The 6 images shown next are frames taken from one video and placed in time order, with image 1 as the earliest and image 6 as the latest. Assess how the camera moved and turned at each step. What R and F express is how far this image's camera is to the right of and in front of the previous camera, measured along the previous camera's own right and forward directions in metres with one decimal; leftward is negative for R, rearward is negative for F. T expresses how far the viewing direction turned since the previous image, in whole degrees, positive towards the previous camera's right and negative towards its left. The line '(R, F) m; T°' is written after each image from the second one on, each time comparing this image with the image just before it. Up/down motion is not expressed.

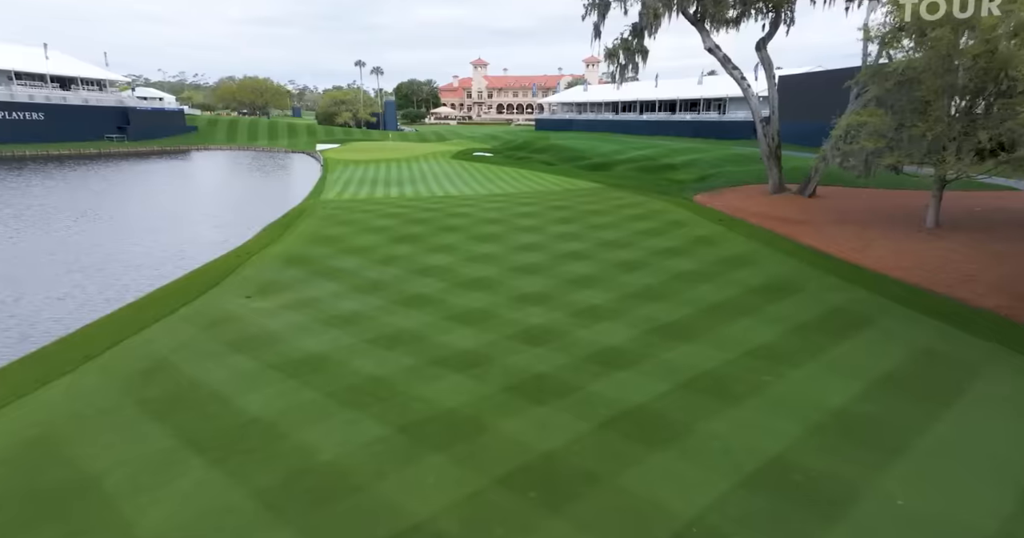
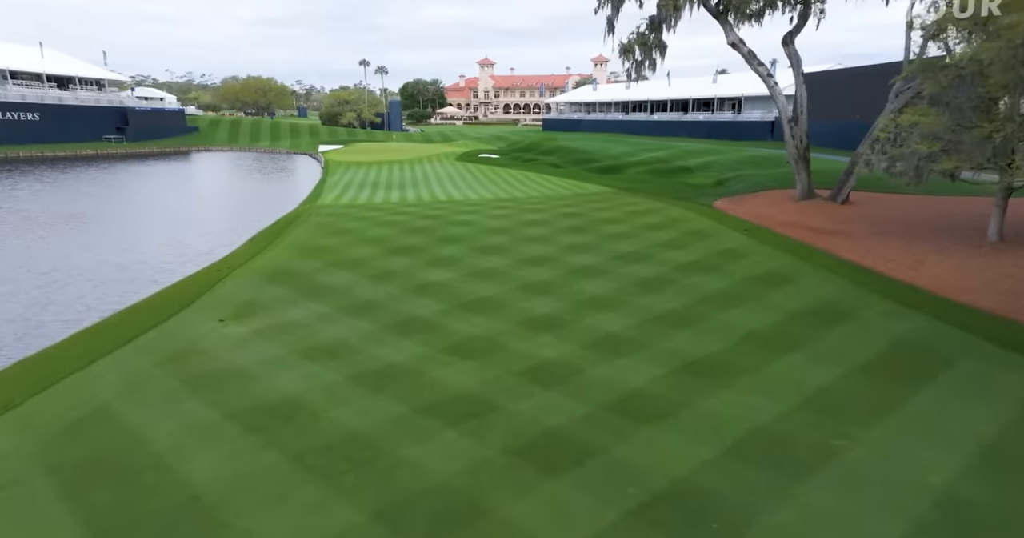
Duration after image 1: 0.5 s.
(0.0, +1.3) m; -1°
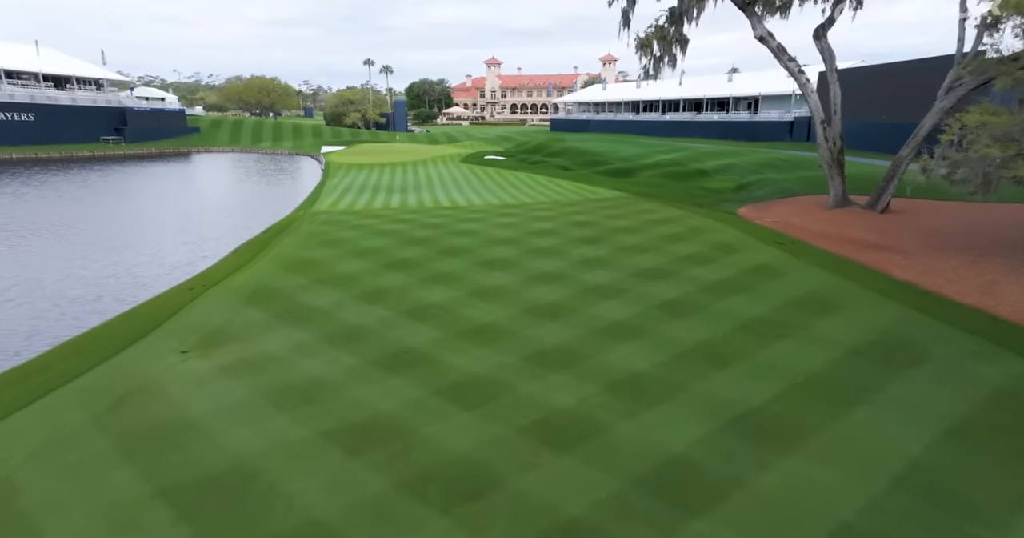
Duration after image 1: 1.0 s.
(0.0, +1.4) m; -1°
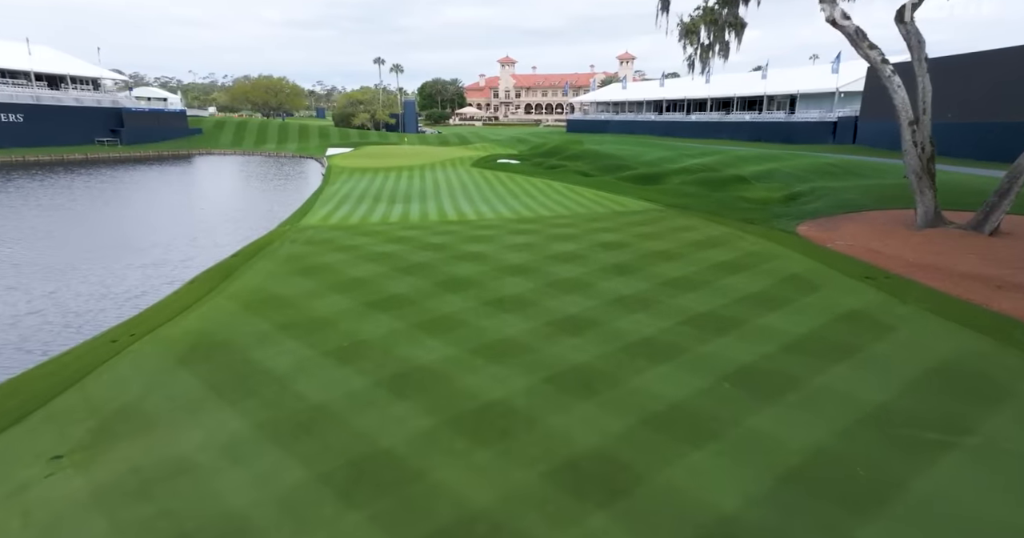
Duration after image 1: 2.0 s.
(-0.1, +2.7) m; -1°
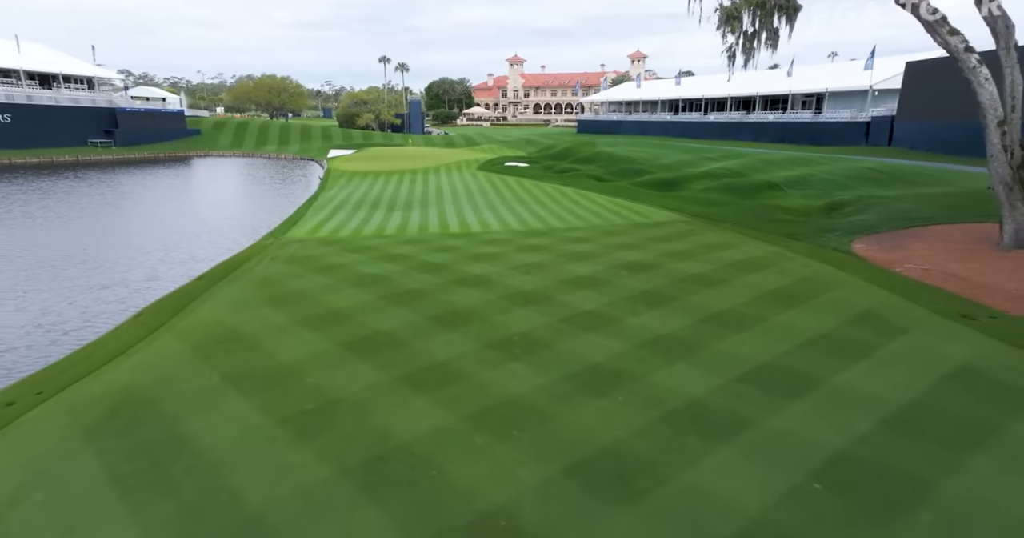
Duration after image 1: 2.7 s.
(0.0, +1.9) m; -1°
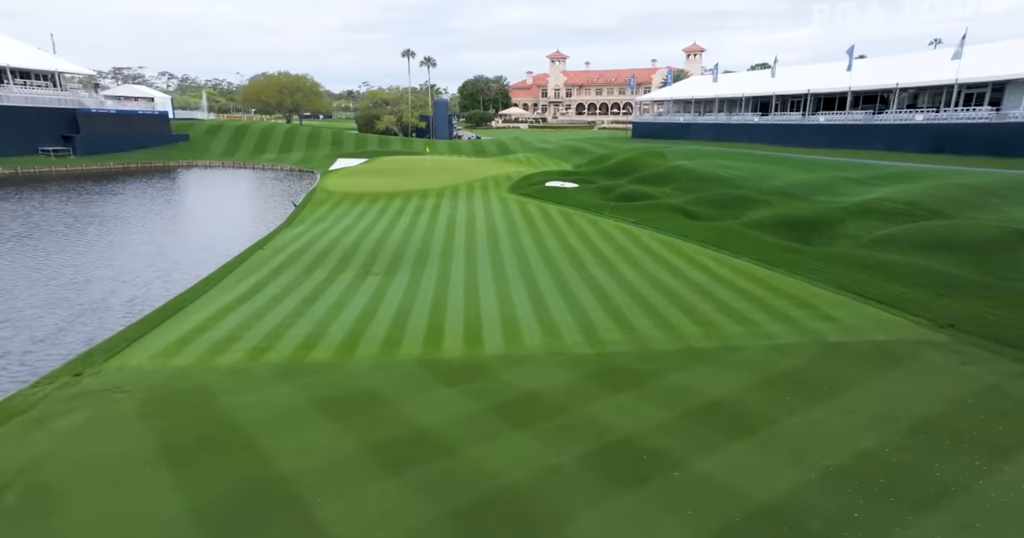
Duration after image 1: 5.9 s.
(-0.3, +9.0) m; -4°
